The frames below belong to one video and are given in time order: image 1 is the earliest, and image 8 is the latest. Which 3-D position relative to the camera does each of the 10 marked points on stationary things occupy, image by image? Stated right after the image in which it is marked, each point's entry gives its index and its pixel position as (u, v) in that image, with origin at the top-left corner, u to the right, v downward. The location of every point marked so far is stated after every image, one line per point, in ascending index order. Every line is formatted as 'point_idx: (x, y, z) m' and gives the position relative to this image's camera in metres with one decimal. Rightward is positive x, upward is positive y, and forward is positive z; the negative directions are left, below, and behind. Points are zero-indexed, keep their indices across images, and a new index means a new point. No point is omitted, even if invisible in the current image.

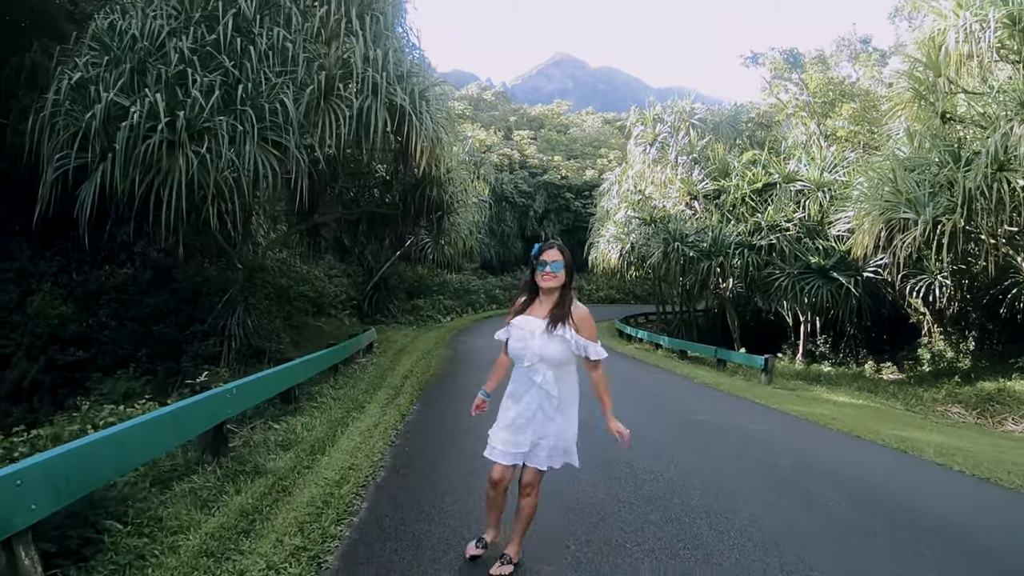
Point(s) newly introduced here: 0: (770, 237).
0: (+5.2, +1.0, +15.1) m
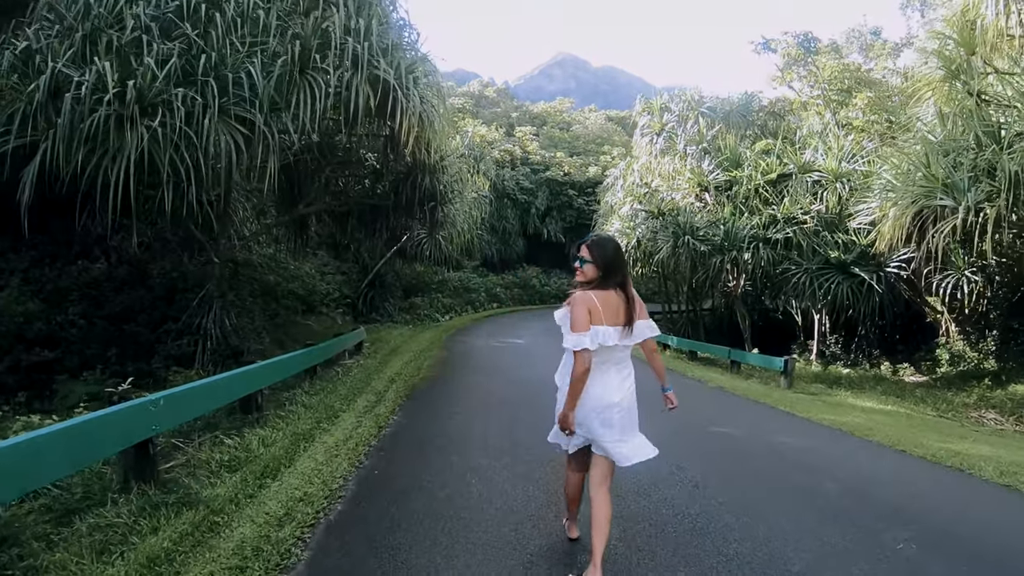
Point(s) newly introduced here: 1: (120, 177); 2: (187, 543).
0: (+5.2, +1.1, +14.2) m
1: (-3.8, +1.1, +7.2) m
2: (-1.4, -1.1, +3.3) m
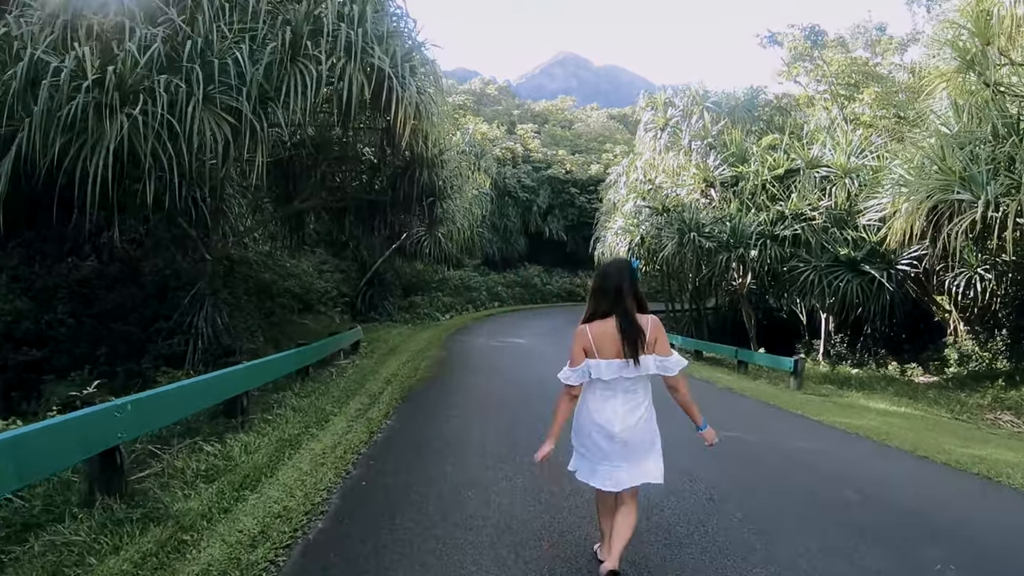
0: (+5.2, +1.1, +13.8) m
1: (-3.8, +1.1, +6.9) m
2: (-1.4, -1.1, +3.0) m
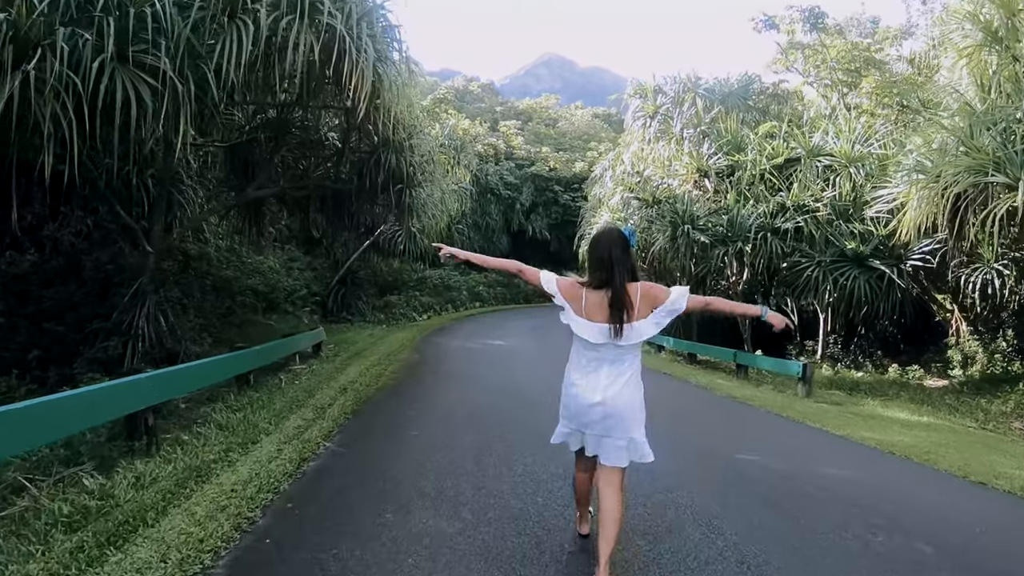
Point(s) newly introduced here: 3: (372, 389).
0: (+4.8, +1.2, +12.8) m
1: (-4.0, +1.2, +5.7) m
2: (-1.6, -1.0, +1.9) m
3: (-1.4, -1.0, +7.5) m
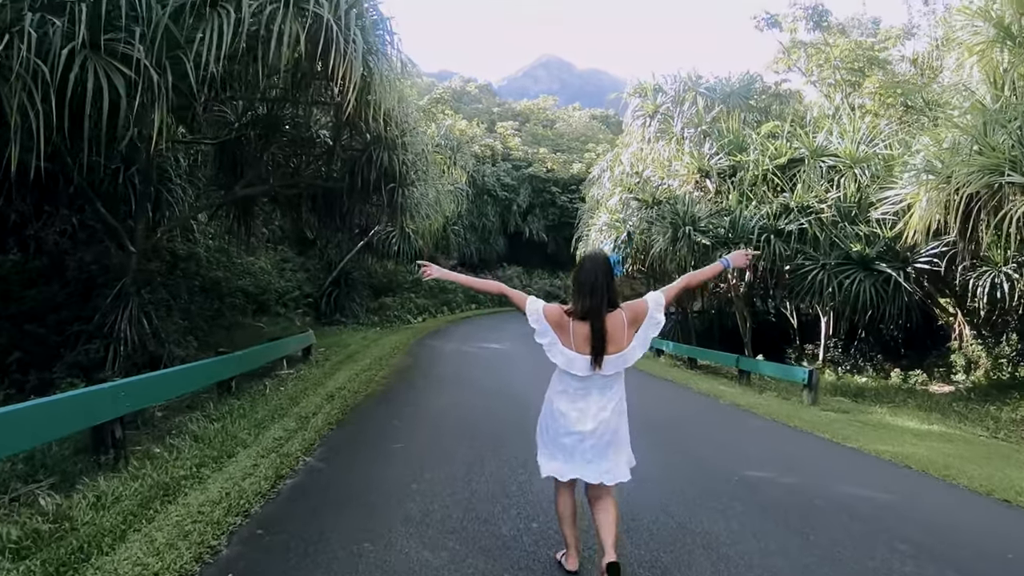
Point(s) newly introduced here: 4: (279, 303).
0: (+4.8, +1.1, +12.5) m
1: (-4.0, +1.1, +5.4) m
2: (-1.6, -1.0, +1.5) m
3: (-1.4, -1.0, +7.2) m
4: (-4.9, -0.3, +15.9) m
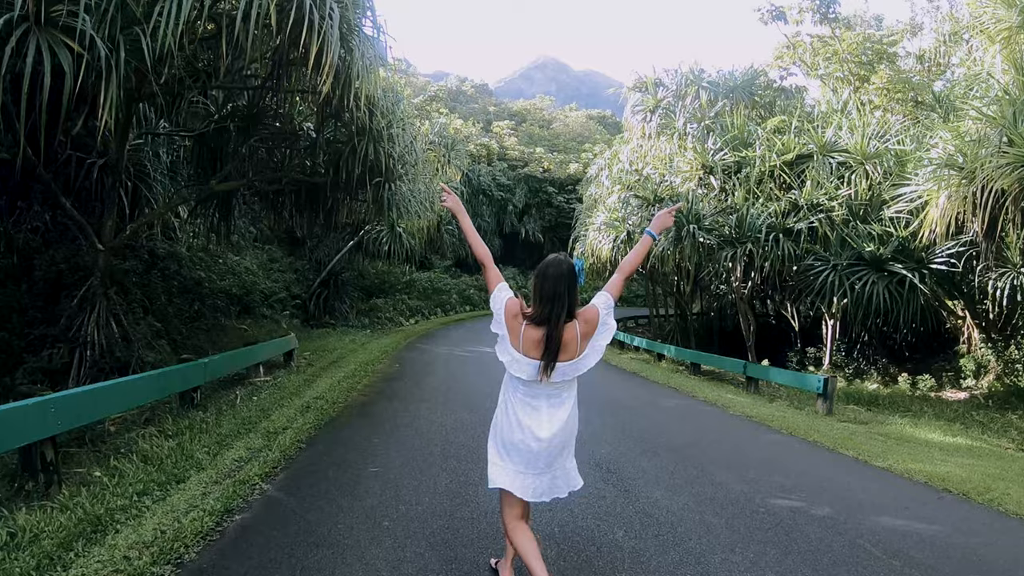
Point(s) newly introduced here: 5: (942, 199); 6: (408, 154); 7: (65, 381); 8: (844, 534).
0: (+4.7, +1.1, +11.9) m
1: (-4.0, +1.1, +4.8) m
2: (-1.6, -1.0, +0.9) m
3: (-1.5, -1.0, +6.6) m
4: (-5.0, -0.3, +15.3) m
5: (+5.4, +1.1, +9.5) m
6: (-1.4, +1.8, +10.4) m
7: (-4.9, -1.0, +8.3) m
8: (+1.7, -1.3, +4.0) m
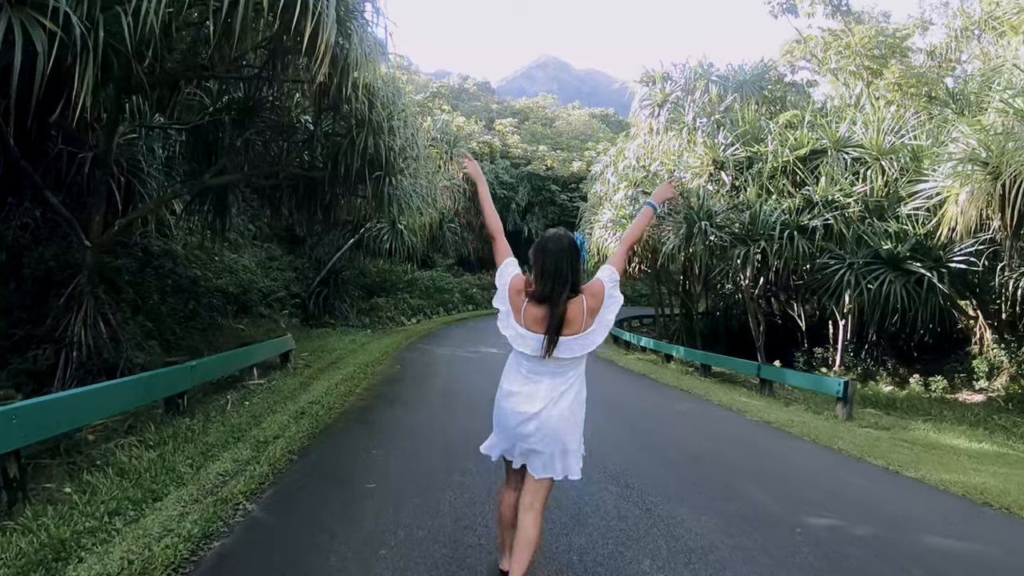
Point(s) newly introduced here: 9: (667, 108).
0: (+4.8, +1.1, +11.5) m
1: (-4.0, +1.2, +4.4) m
2: (-1.6, -1.0, +0.5) m
3: (-1.4, -1.0, +6.2) m
4: (-4.9, -0.3, +15.0) m
5: (+5.4, +1.1, +9.1) m
6: (-1.4, +1.9, +10.0) m
7: (-4.9, -1.0, +8.0) m
8: (+1.8, -1.3, +3.6) m
9: (+3.0, +3.4, +14.4) m
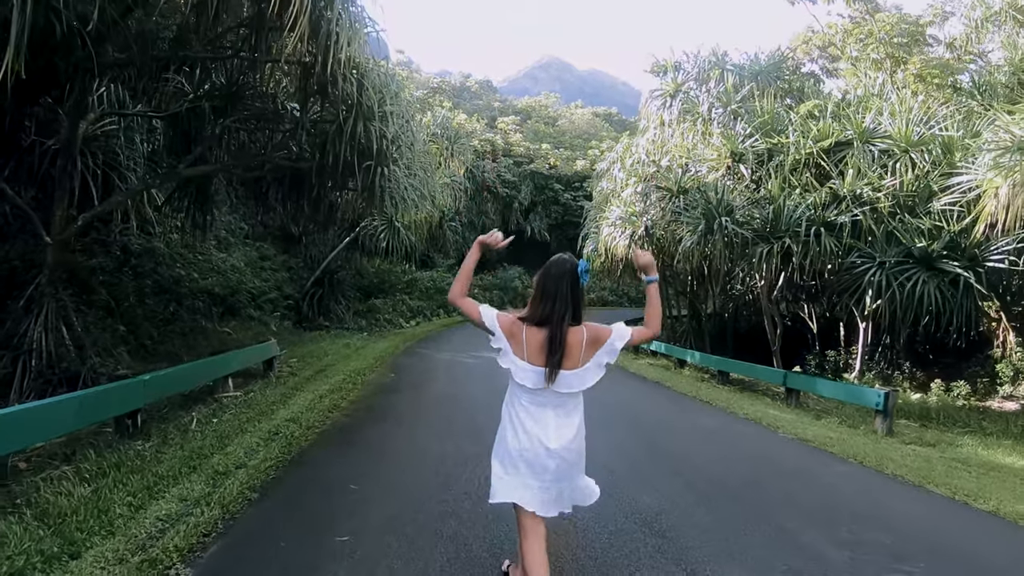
0: (+4.8, +1.1, +10.8) m
1: (-3.9, +1.1, +3.6) m
2: (-1.6, -1.0, -0.2) m
3: (-1.4, -1.0, +5.4) m
4: (-4.9, -0.3, +14.2) m
5: (+5.5, +1.1, +8.3) m
6: (-1.3, +1.8, +9.2) m
7: (-4.8, -1.0, +7.2) m
8: (+1.8, -1.3, +2.8) m
9: (+3.0, +3.4, +13.6) m
